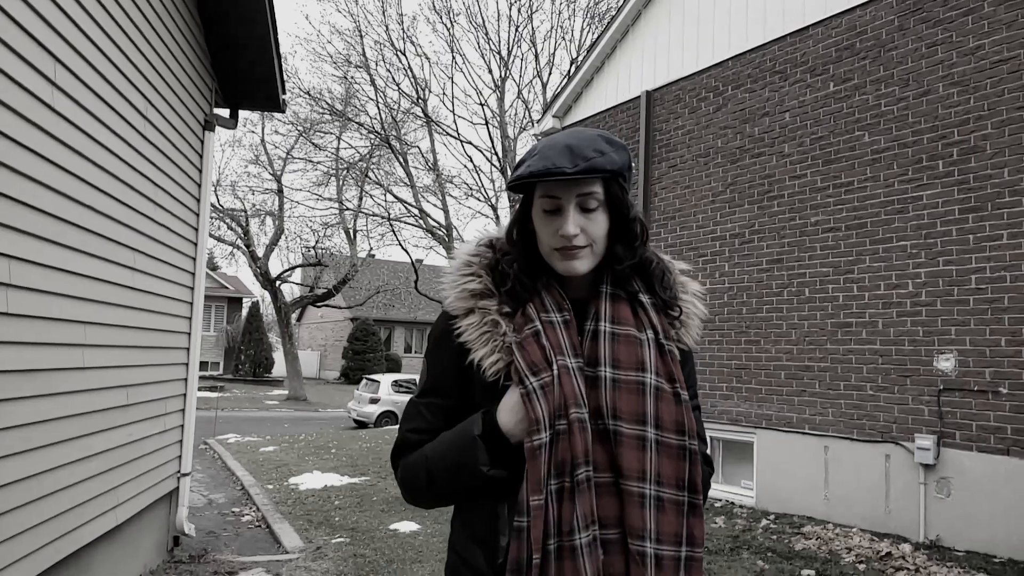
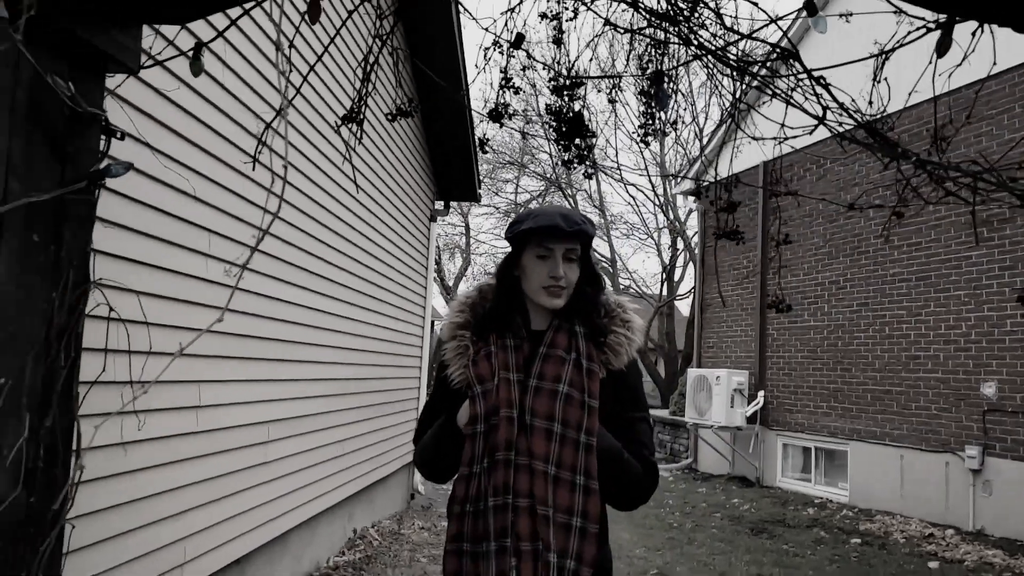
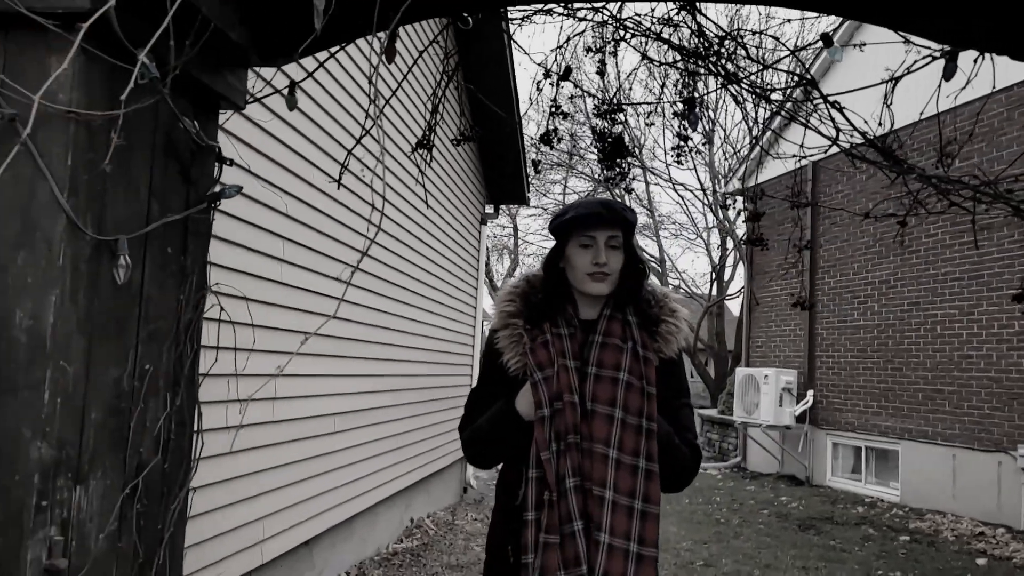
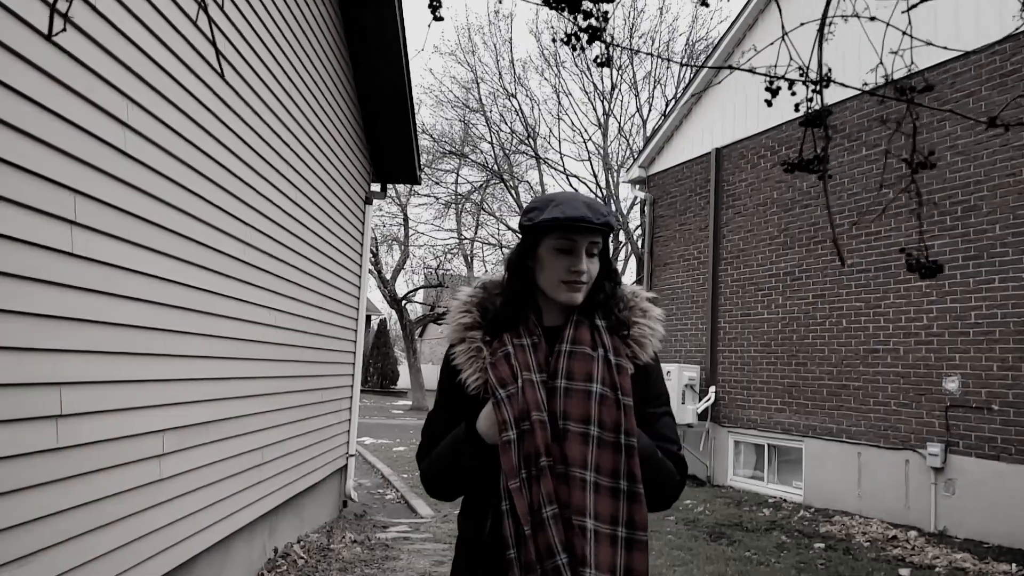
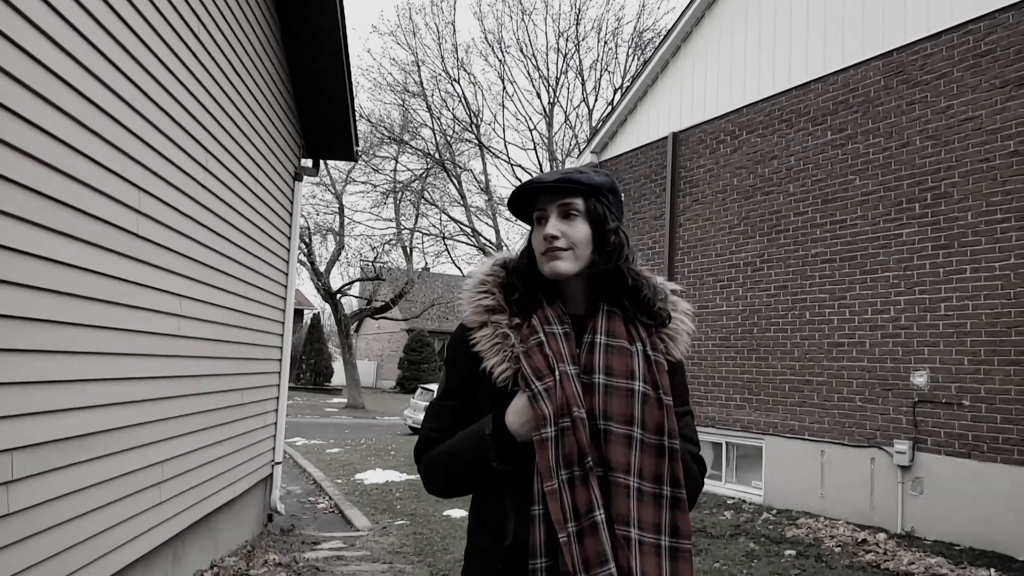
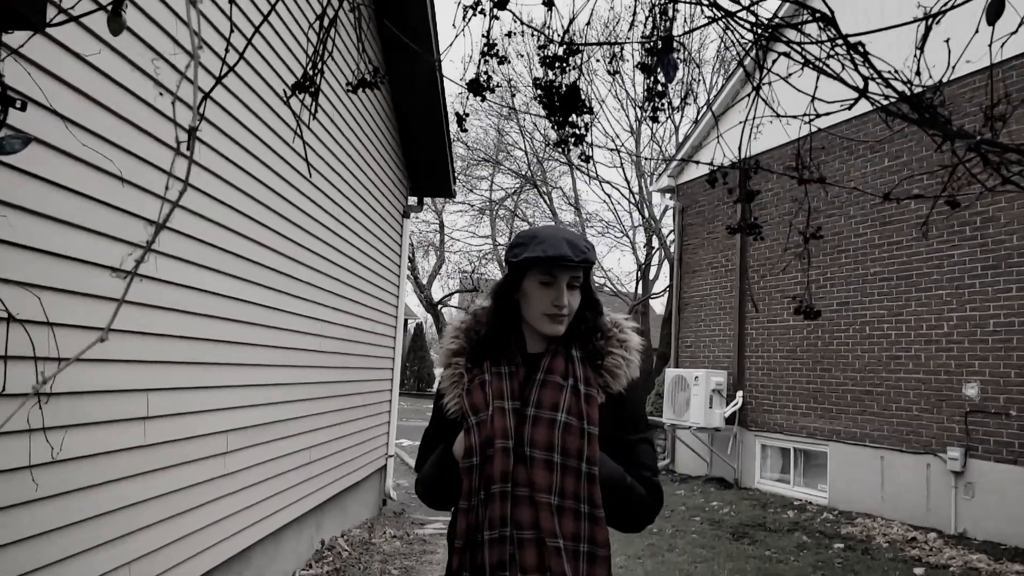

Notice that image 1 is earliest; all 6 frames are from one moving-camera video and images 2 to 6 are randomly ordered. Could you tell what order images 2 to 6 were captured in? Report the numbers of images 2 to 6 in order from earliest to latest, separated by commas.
5, 4, 6, 2, 3
